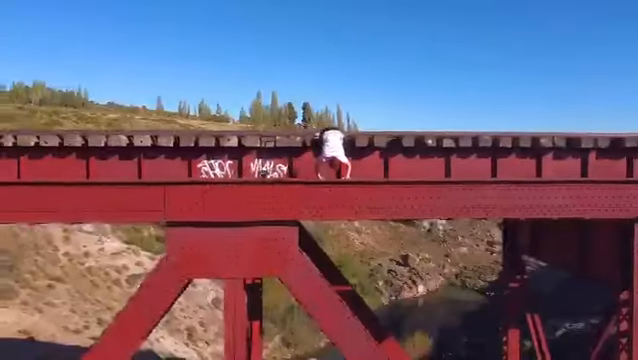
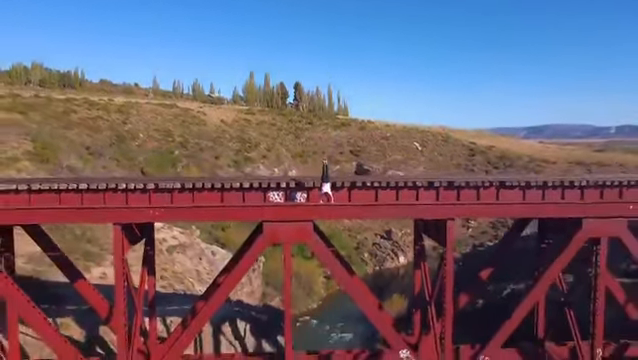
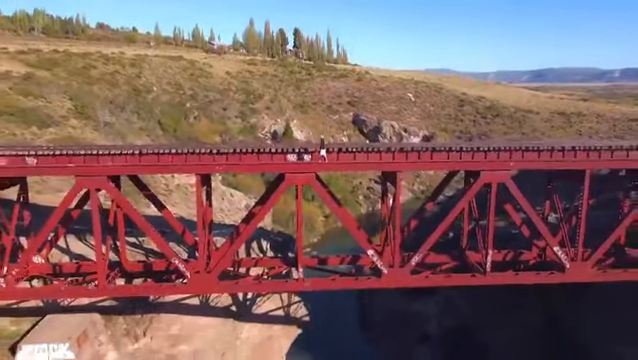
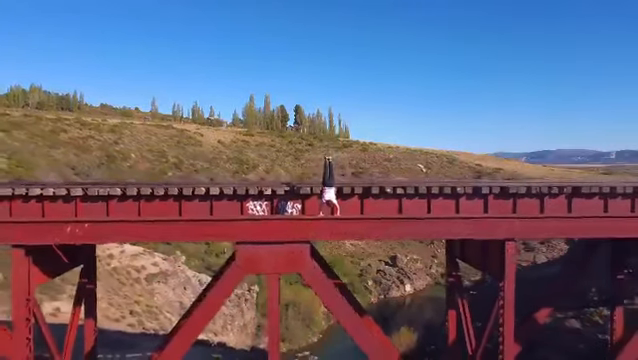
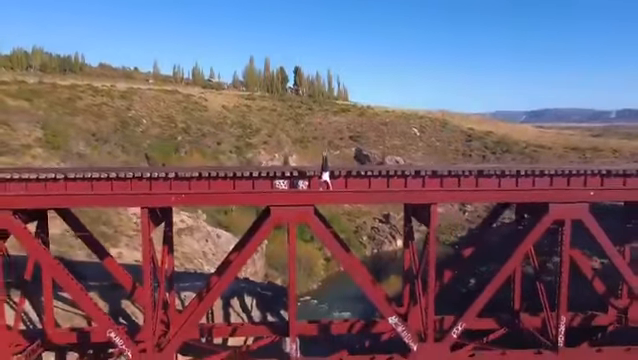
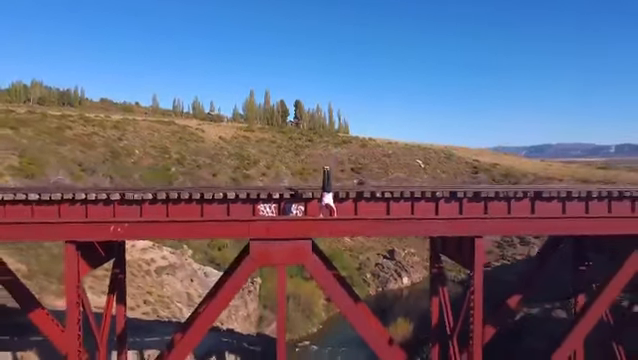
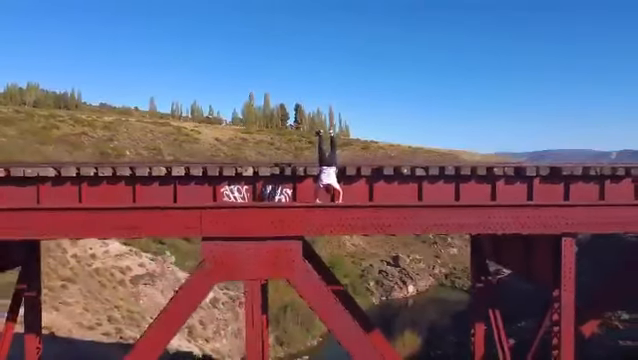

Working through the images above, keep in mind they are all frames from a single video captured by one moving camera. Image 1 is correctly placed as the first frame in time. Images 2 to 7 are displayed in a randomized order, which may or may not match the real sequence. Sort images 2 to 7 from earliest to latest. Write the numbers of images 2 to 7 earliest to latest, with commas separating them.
7, 4, 6, 2, 5, 3
